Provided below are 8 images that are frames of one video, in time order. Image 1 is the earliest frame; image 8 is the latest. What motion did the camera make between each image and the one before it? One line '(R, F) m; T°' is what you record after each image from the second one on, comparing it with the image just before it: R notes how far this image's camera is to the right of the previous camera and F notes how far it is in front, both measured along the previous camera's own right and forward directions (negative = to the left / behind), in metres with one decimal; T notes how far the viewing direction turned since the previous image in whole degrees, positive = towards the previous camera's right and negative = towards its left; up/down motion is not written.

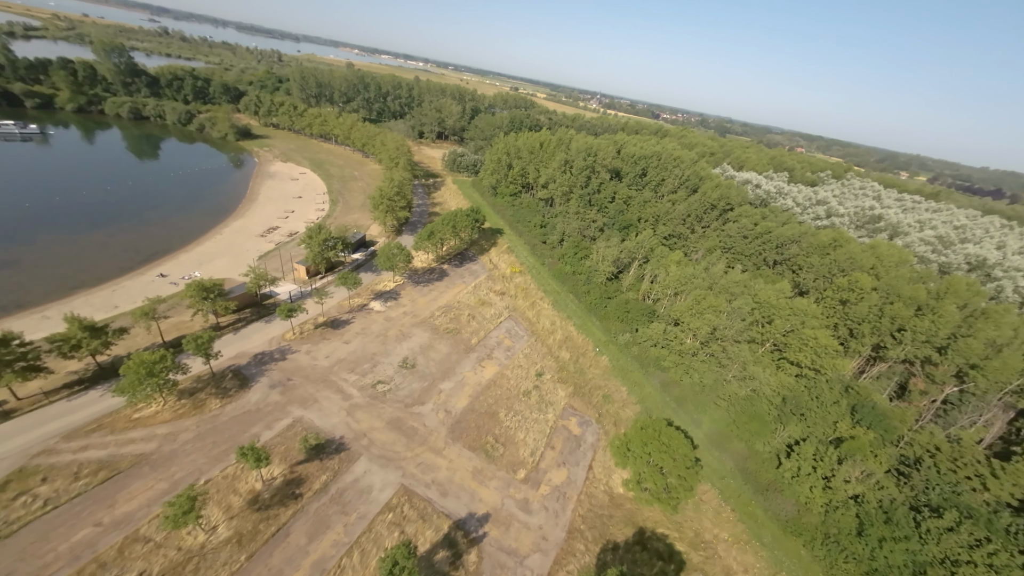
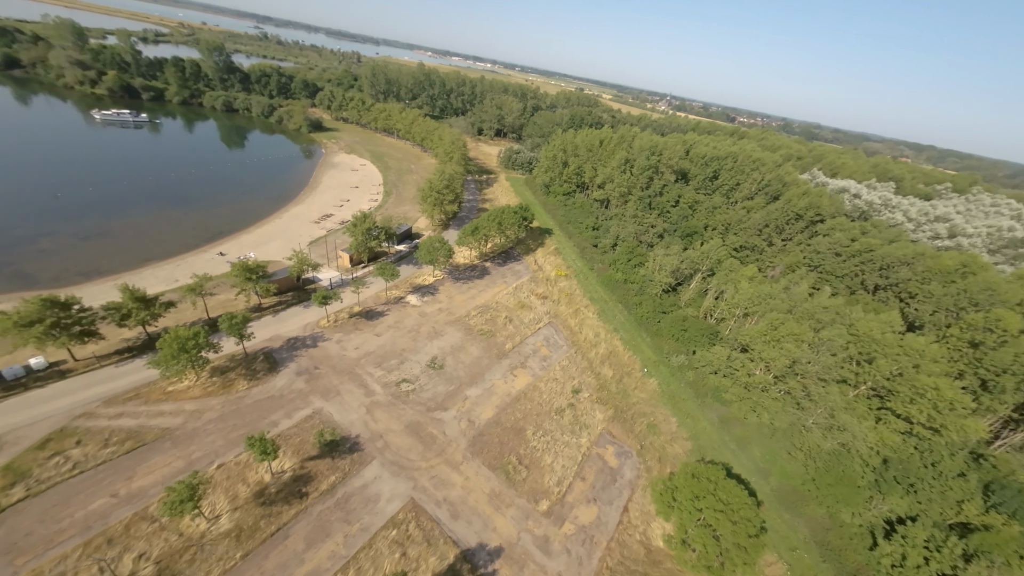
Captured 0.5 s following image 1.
(+0.9, +3.9) m; -8°
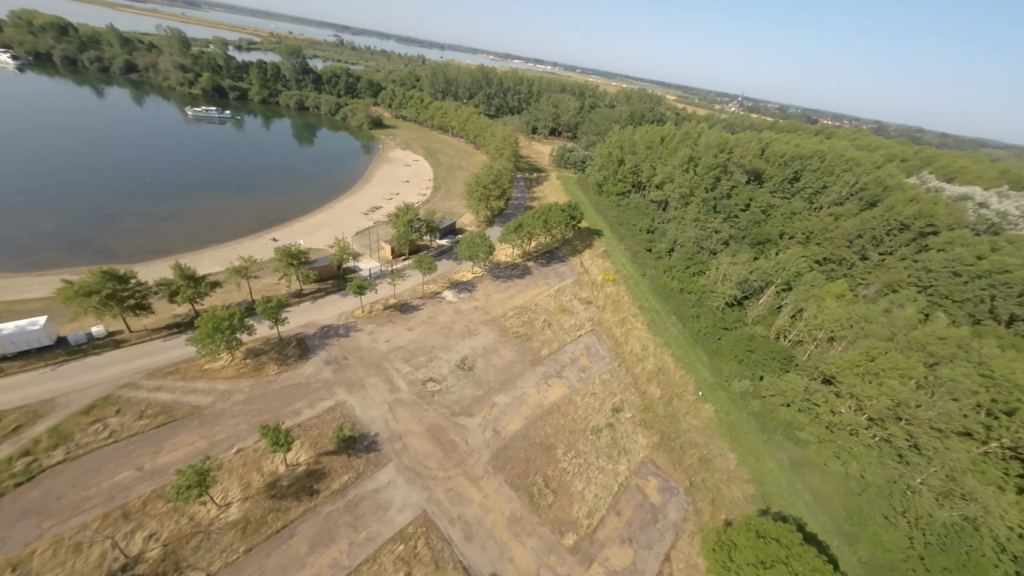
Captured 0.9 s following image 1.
(+0.7, +3.3) m; -7°
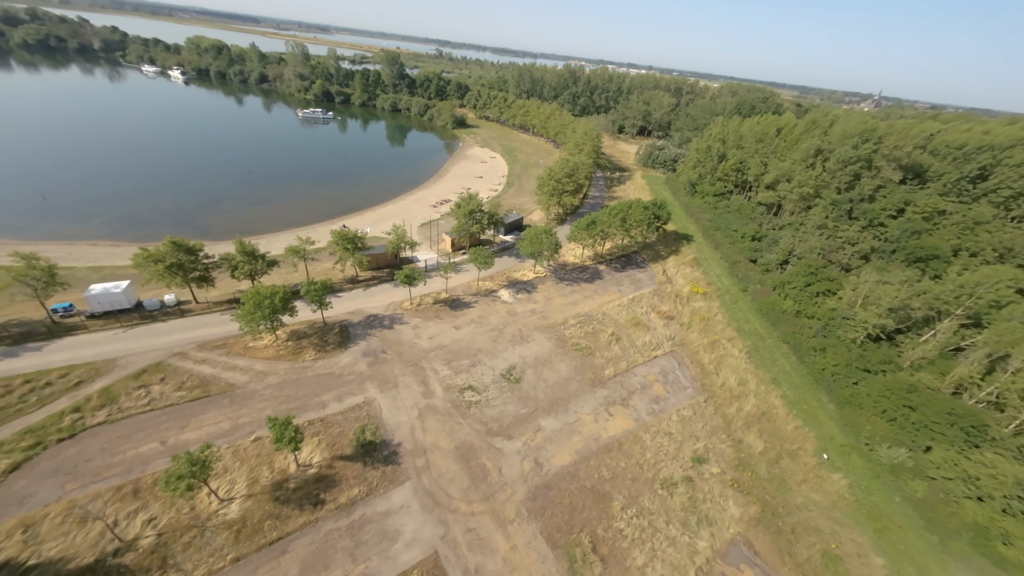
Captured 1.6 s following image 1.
(+1.1, +5.9) m; -12°
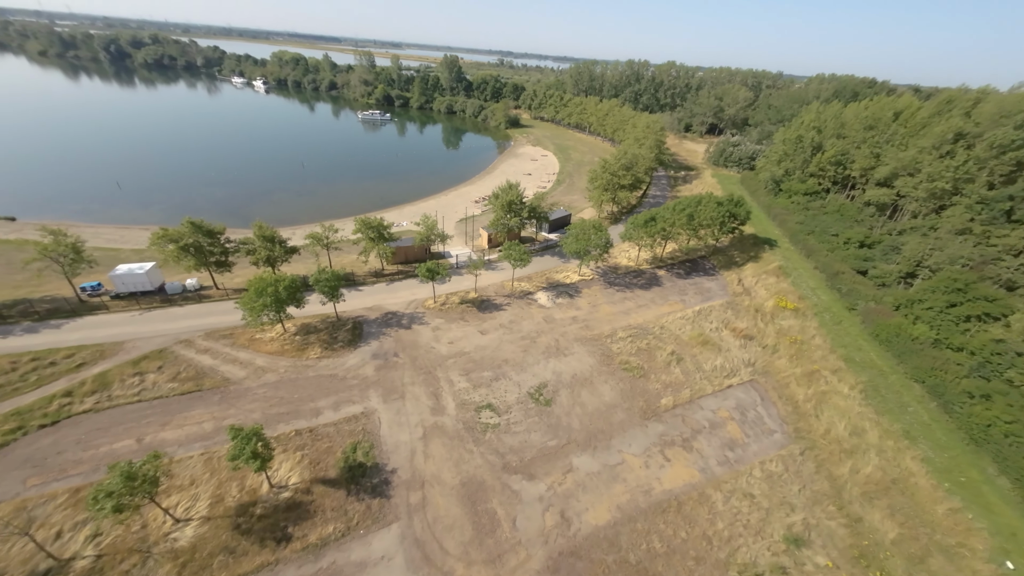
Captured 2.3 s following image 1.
(+1.2, +5.9) m; -8°
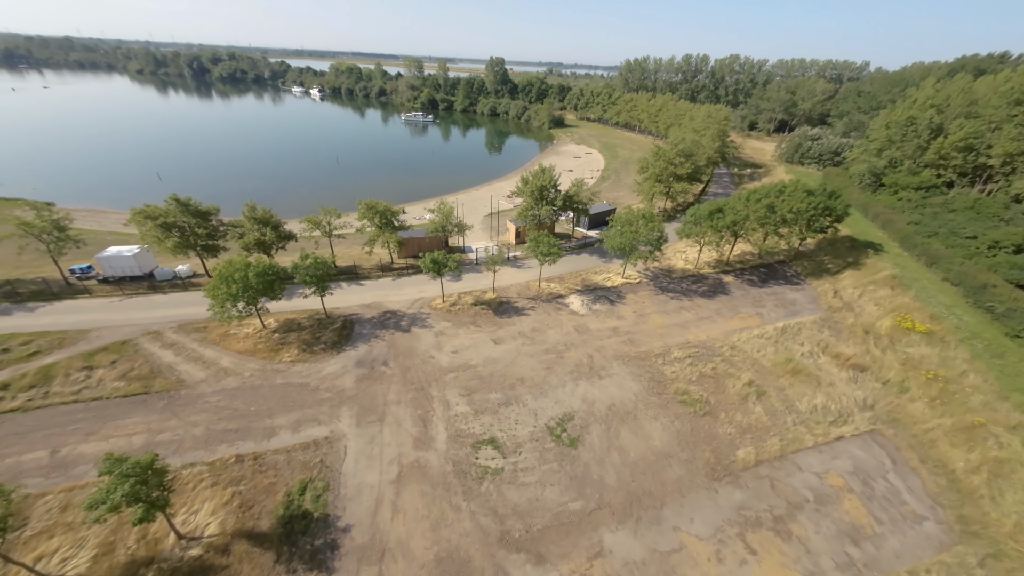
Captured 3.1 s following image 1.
(+1.3, +6.8) m; -7°
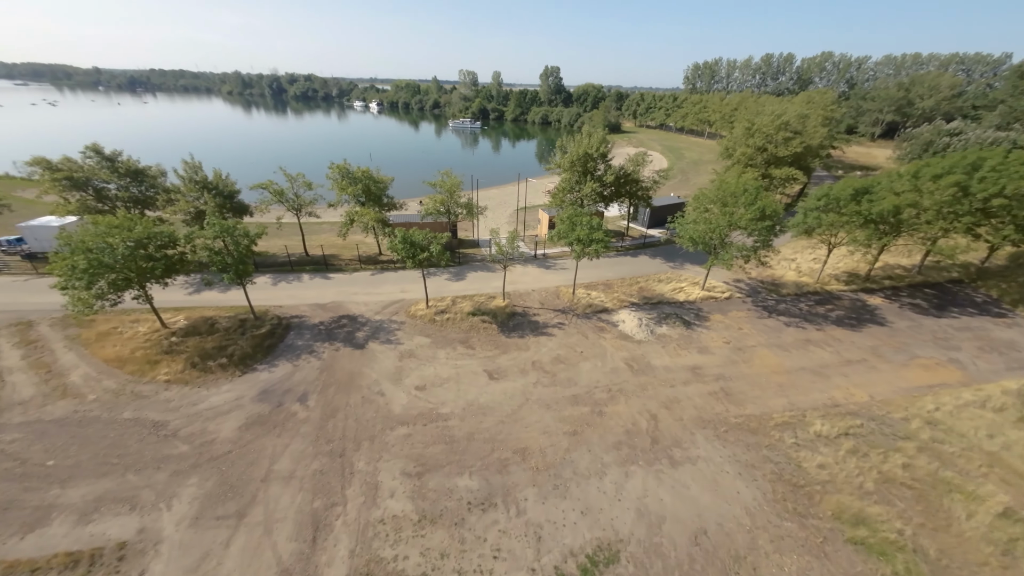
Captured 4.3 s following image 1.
(+1.7, +10.3) m; -8°
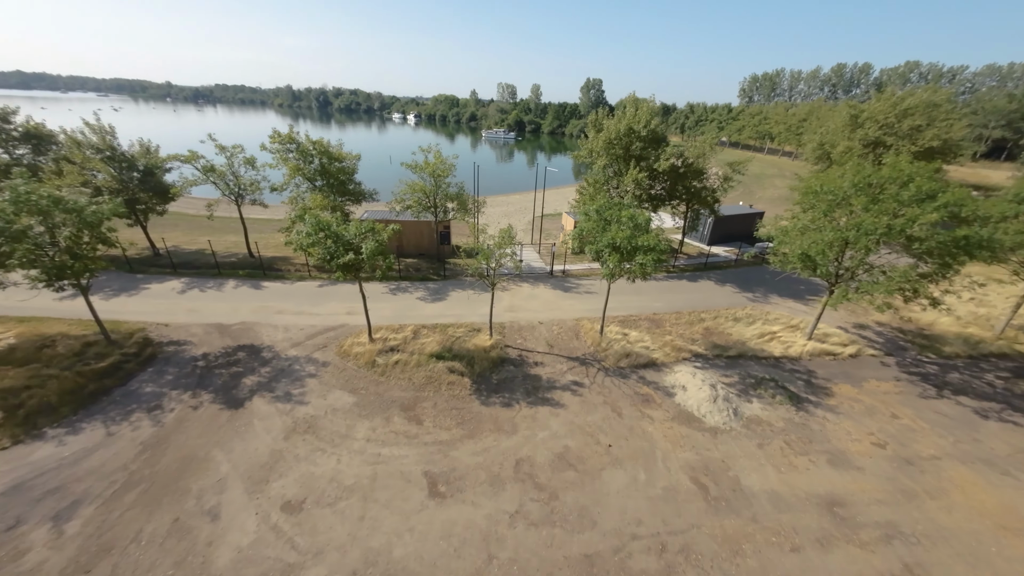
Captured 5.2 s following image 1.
(+1.4, +7.5) m; -5°
